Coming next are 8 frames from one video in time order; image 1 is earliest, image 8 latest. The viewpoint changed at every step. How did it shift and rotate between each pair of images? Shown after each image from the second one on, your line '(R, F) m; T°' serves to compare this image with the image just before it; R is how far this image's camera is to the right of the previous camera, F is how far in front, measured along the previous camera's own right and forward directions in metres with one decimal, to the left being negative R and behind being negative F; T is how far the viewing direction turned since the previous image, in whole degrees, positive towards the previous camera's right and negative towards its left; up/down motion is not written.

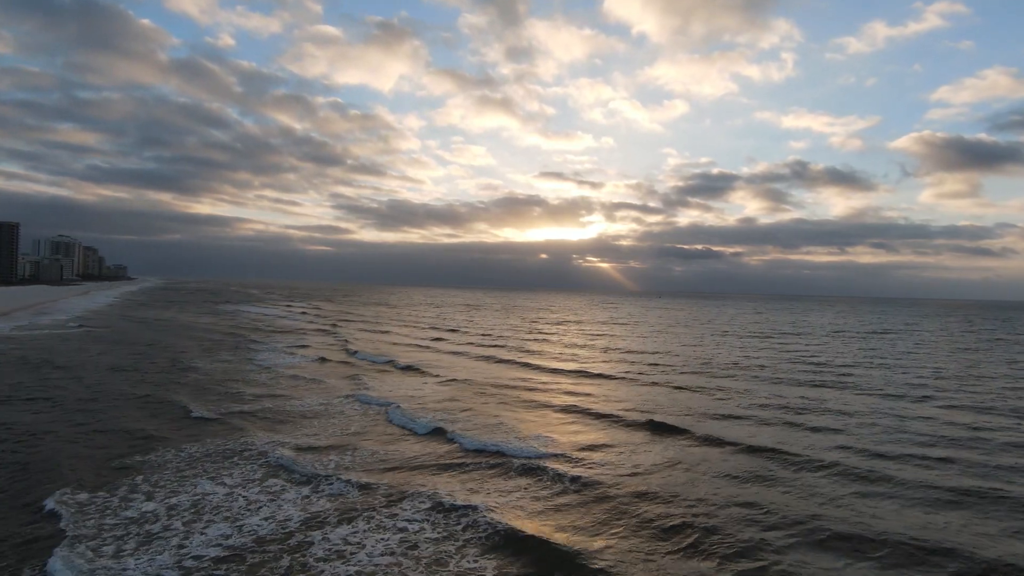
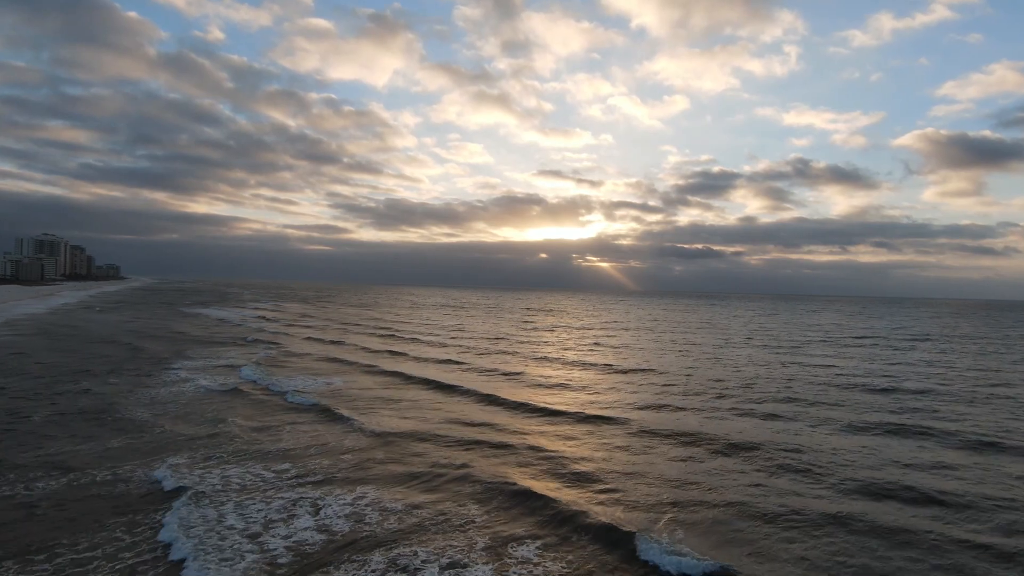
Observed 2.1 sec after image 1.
(+0.8, +6.8) m; 0°
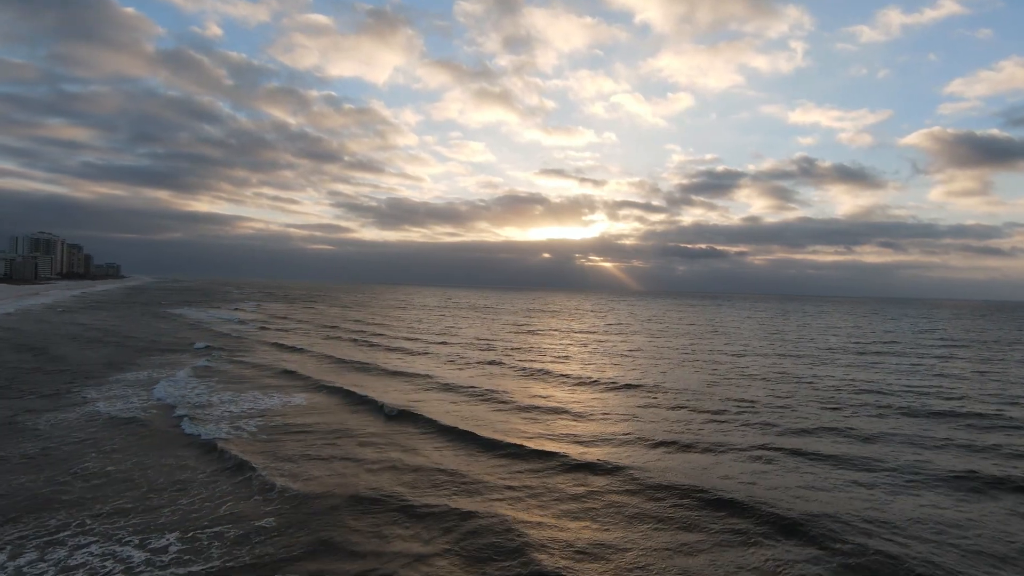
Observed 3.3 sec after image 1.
(+0.5, +3.9) m; 0°
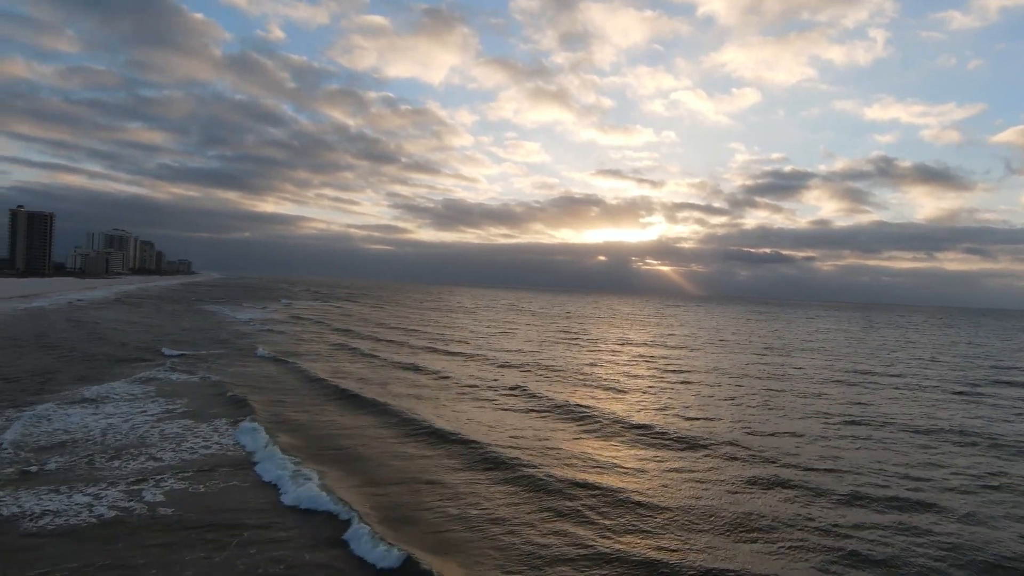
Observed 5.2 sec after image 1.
(+0.5, +5.9) m; -5°
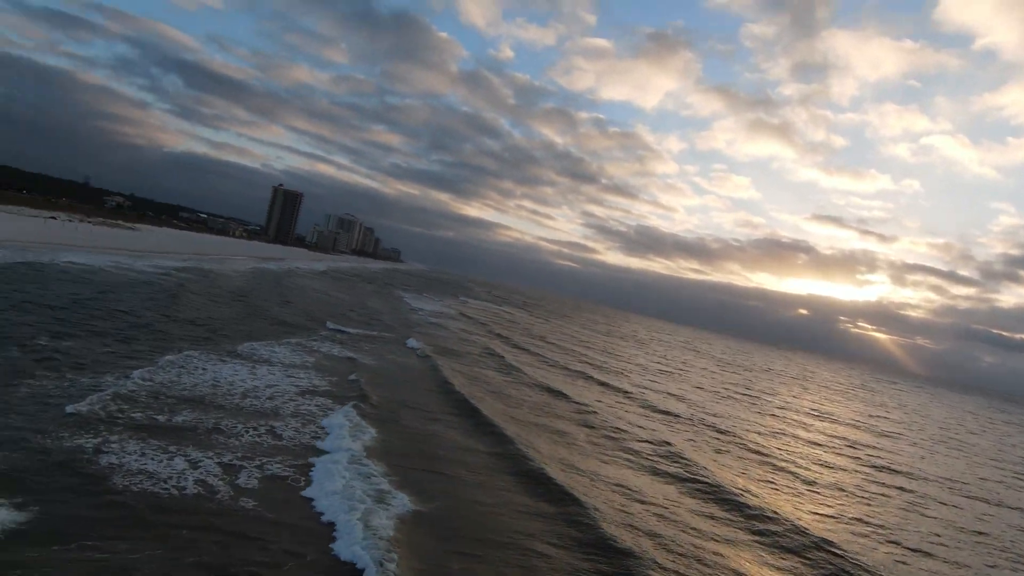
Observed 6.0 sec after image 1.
(+0.1, +2.6) m; -18°
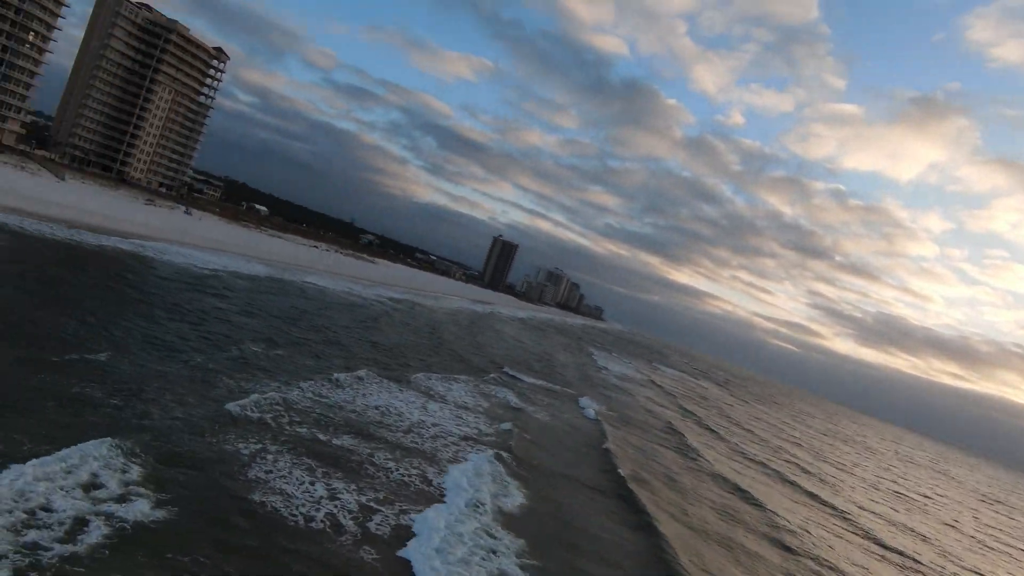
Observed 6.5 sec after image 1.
(+0.3, +1.6) m; -20°
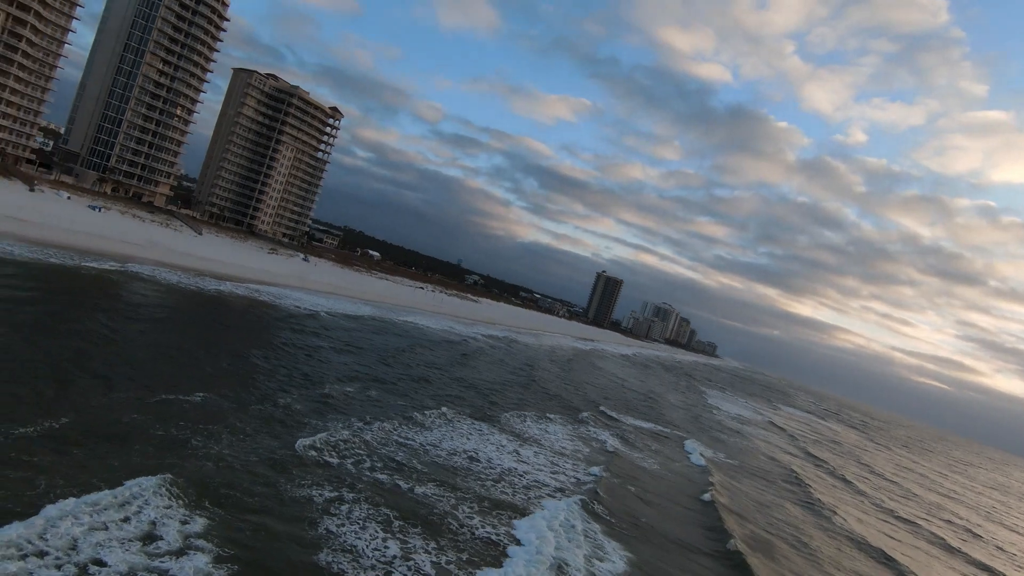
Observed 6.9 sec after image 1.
(+0.3, +1.1) m; -10°
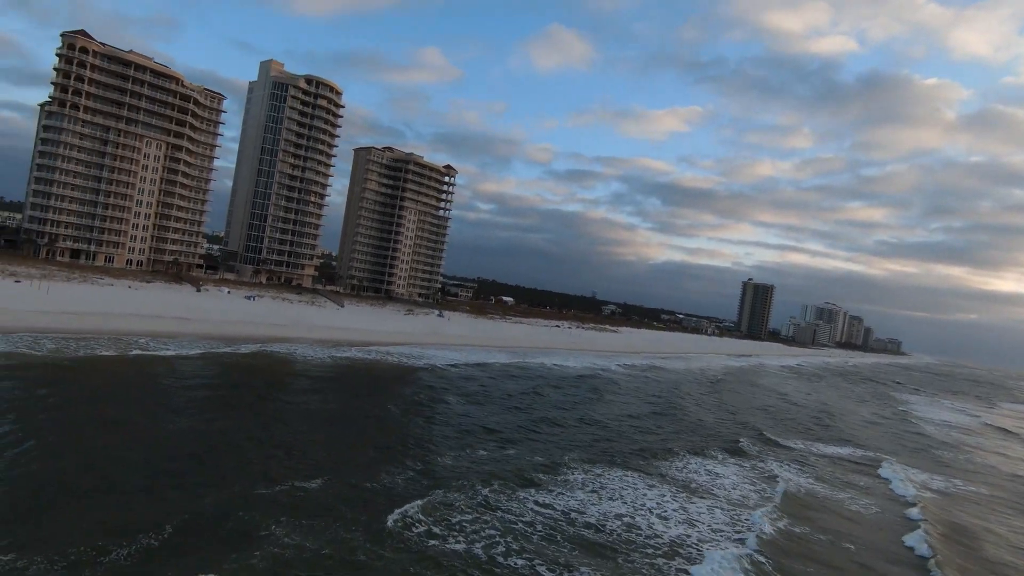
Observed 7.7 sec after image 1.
(+0.1, +2.1) m; -13°
